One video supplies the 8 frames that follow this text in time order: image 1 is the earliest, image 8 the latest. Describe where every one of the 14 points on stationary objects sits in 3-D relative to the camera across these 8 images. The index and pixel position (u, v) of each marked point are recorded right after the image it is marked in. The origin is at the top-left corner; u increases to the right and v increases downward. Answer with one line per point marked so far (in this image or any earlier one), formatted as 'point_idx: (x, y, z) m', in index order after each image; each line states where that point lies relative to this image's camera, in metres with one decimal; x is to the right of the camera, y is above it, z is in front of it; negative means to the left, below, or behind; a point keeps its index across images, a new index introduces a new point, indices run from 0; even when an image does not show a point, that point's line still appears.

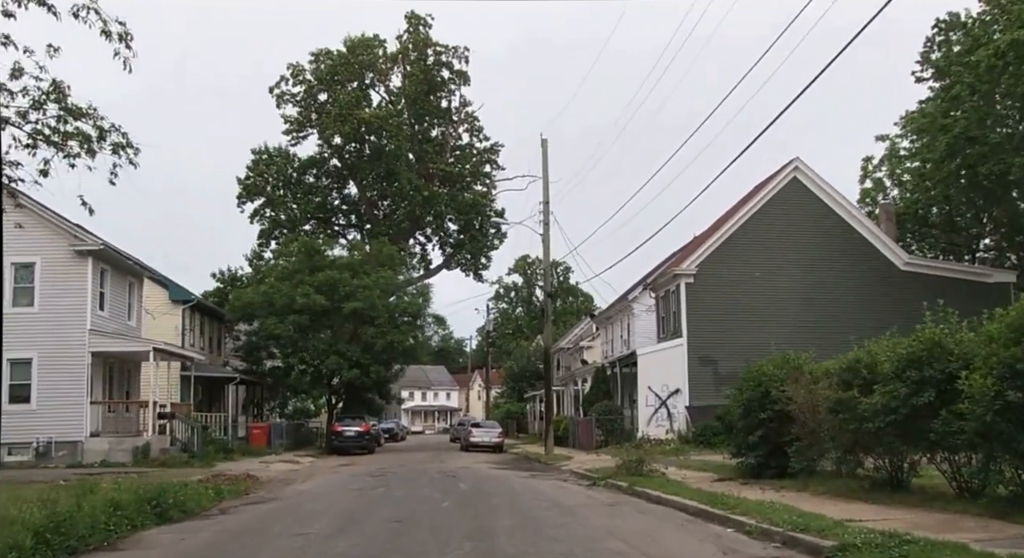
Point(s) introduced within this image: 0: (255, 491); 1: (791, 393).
0: (-5.4, -4.4, +18.8) m
1: (+4.5, -1.8, +14.4) m
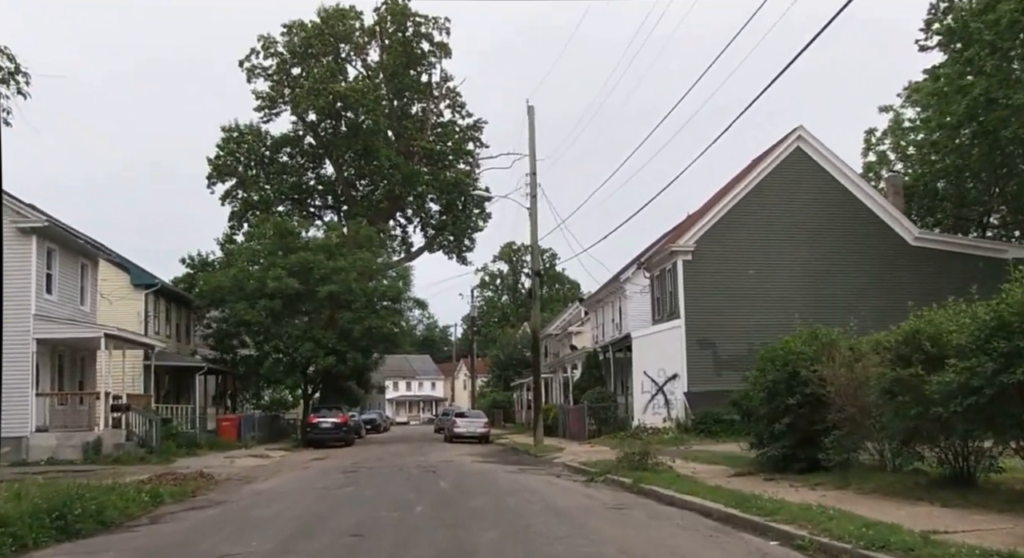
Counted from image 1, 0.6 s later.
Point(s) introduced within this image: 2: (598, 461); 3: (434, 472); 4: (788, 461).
0: (-5.6, -3.9, +16.5) m
1: (+4.3, -1.3, +12.2) m
2: (+1.8, -3.8, +18.6) m
3: (-1.6, -4.1, +19.0) m
4: (+4.2, -2.8, +13.7) m
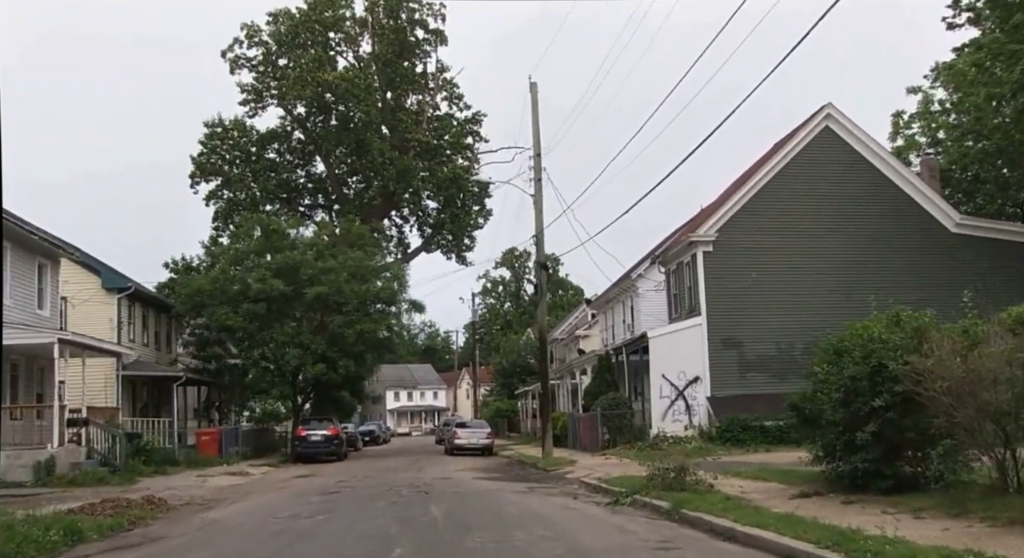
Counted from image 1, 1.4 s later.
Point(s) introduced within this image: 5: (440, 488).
0: (-5.5, -3.7, +13.6) m
1: (+4.3, -0.9, +9.4) m
2: (+1.9, -3.5, +15.8) m
3: (-1.5, -3.8, +16.1) m
4: (+4.3, -2.4, +10.8) m
5: (-1.4, -4.0, +17.1) m
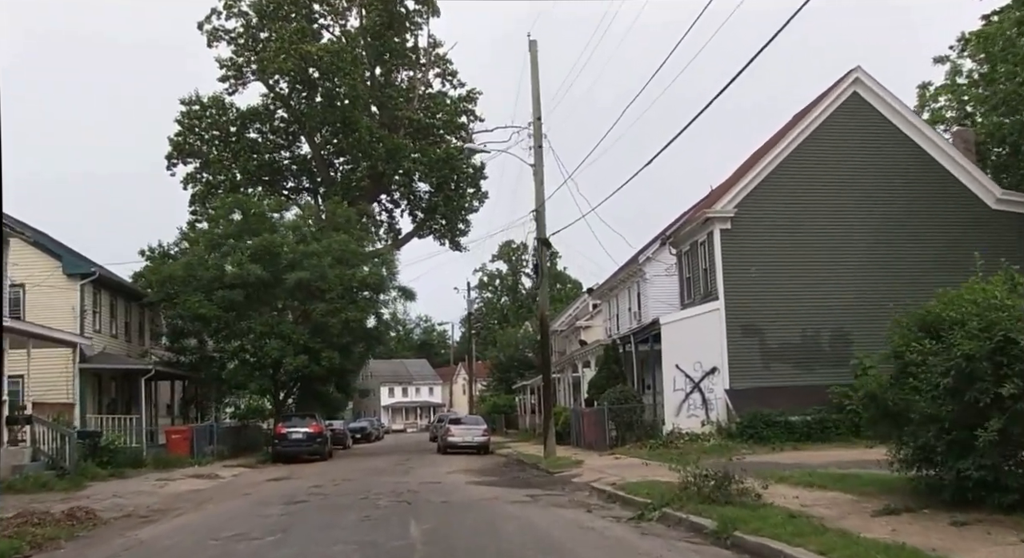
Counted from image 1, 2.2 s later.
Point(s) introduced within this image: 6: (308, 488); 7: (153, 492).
0: (-5.5, -3.2, +10.9) m
1: (+4.4, -0.4, +6.7) m
2: (+1.9, -3.0, +13.1) m
3: (-1.5, -3.4, +13.5) m
4: (+4.3, -1.9, +8.2) m
5: (-1.4, -3.5, +14.5) m
6: (-4.2, -4.3, +18.6) m
7: (-7.6, -4.5, +19.2) m
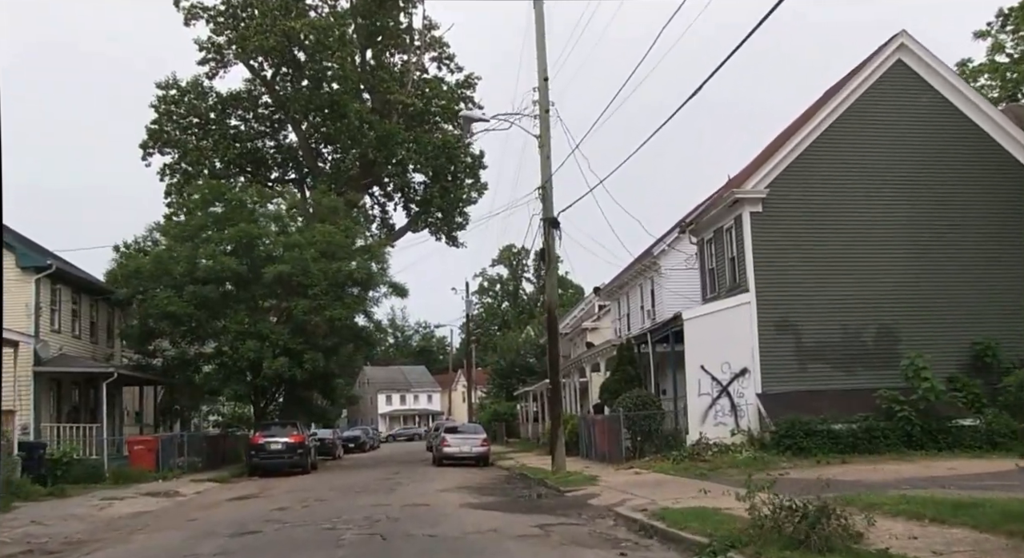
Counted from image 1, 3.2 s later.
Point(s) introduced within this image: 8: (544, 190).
0: (-5.4, -2.8, +7.9) m
1: (+4.4, 0.0, +3.7) m
2: (+2.0, -2.6, +10.1) m
3: (-1.4, -3.0, +10.4) m
4: (+4.3, -1.5, +5.1) m
5: (-1.3, -3.1, +11.4) m
6: (-4.2, -4.0, +15.5) m
7: (-7.6, -4.2, +16.1) m
8: (+0.7, +2.0, +19.8) m
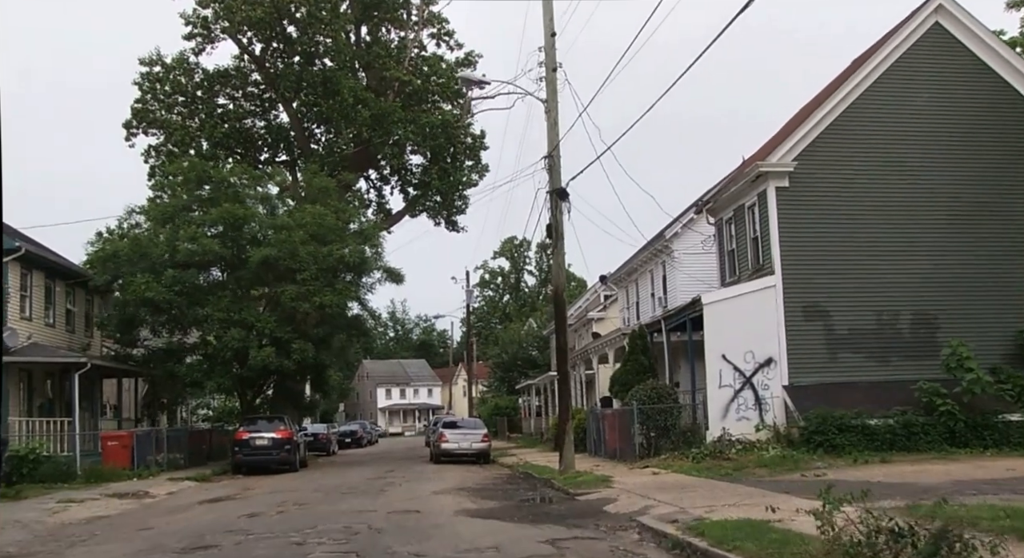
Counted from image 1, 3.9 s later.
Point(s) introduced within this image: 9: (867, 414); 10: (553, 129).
0: (-5.4, -2.5, +6.0) m
1: (+4.5, +0.3, +1.8) m
2: (+2.0, -2.3, +8.2) m
3: (-1.4, -2.6, +8.5) m
4: (+4.4, -1.2, +3.2) m
5: (-1.3, -2.8, +9.5) m
6: (-4.1, -3.6, +13.6) m
7: (-7.5, -3.8, +14.2) m
8: (+0.8, +2.4, +17.9) m
9: (+7.5, -2.9, +19.2) m
10: (+0.8, +3.0, +18.1) m
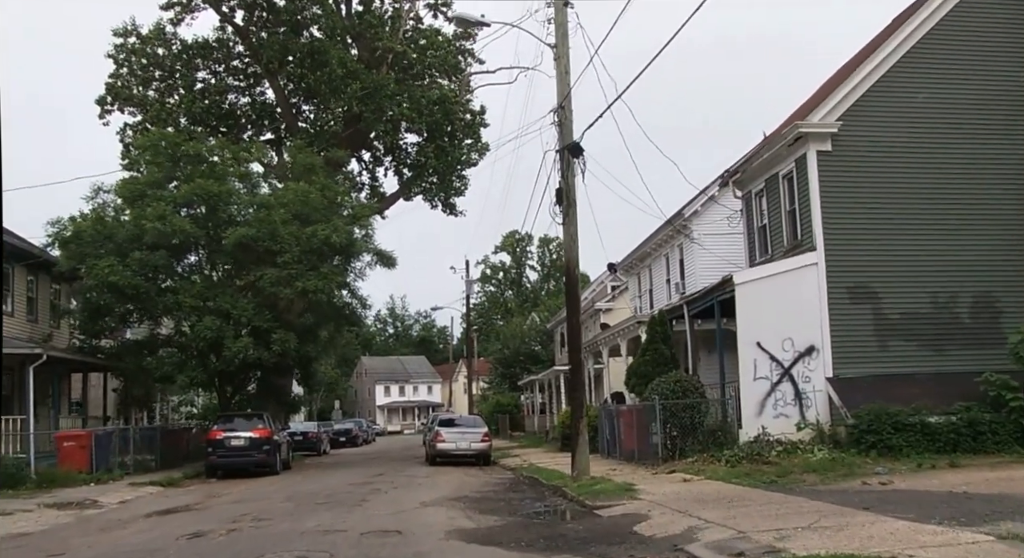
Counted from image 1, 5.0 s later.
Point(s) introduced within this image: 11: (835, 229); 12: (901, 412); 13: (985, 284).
0: (-5.3, -2.1, +3.4) m
1: (+4.5, +0.7, -0.8) m
2: (+2.1, -1.8, +5.6) m
3: (-1.3, -2.2, +5.9) m
4: (+4.4, -0.7, +0.6) m
5: (-1.2, -2.3, +6.9) m
6: (-4.0, -3.2, +11.0) m
7: (-7.4, -3.4, +11.6) m
8: (+0.9, +2.8, +15.3) m
9: (+7.6, -2.4, +16.6) m
10: (+0.9, +3.5, +15.5) m
11: (+6.5, +1.1, +18.1) m
12: (+7.0, -2.4, +16.3) m
13: (+9.8, 0.0, +18.3) m
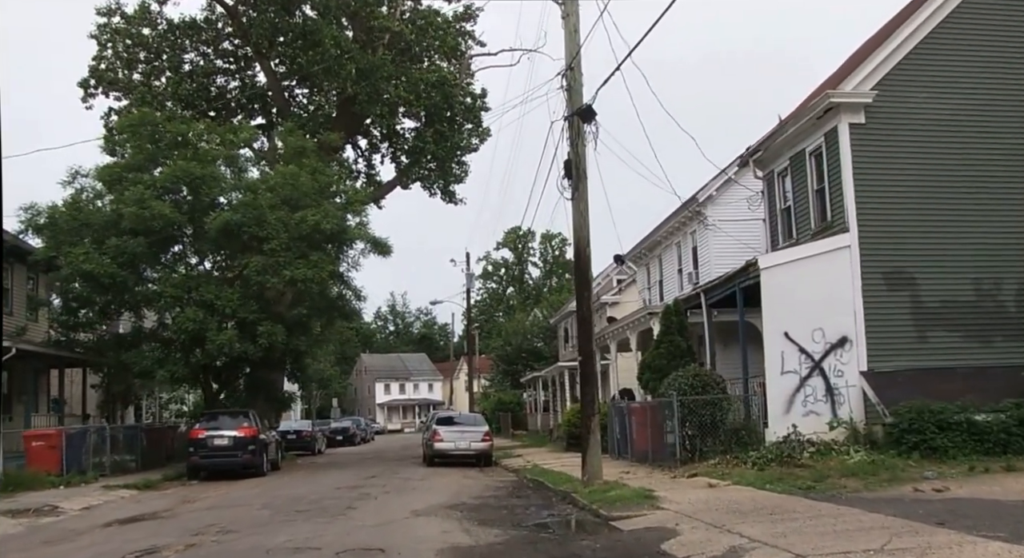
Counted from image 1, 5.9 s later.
0: (-5.3, -1.8, +1.8) m
1: (+4.5, +1.0, -2.4) m
2: (+2.1, -1.6, +4.0) m
3: (-1.3, -1.9, +4.4) m
4: (+4.5, -0.5, -1.0) m
5: (-1.2, -2.1, +5.3) m
6: (-4.0, -2.9, +9.5) m
7: (-7.4, -3.1, +10.1) m
8: (+0.9, +3.1, +13.7) m
9: (+7.7, -2.1, +15.0) m
10: (+0.9, +3.7, +14.0) m
11: (+6.6, +1.4, +16.5) m
12: (+7.1, -2.1, +14.7) m
13: (+9.9, +0.3, +16.7) m
